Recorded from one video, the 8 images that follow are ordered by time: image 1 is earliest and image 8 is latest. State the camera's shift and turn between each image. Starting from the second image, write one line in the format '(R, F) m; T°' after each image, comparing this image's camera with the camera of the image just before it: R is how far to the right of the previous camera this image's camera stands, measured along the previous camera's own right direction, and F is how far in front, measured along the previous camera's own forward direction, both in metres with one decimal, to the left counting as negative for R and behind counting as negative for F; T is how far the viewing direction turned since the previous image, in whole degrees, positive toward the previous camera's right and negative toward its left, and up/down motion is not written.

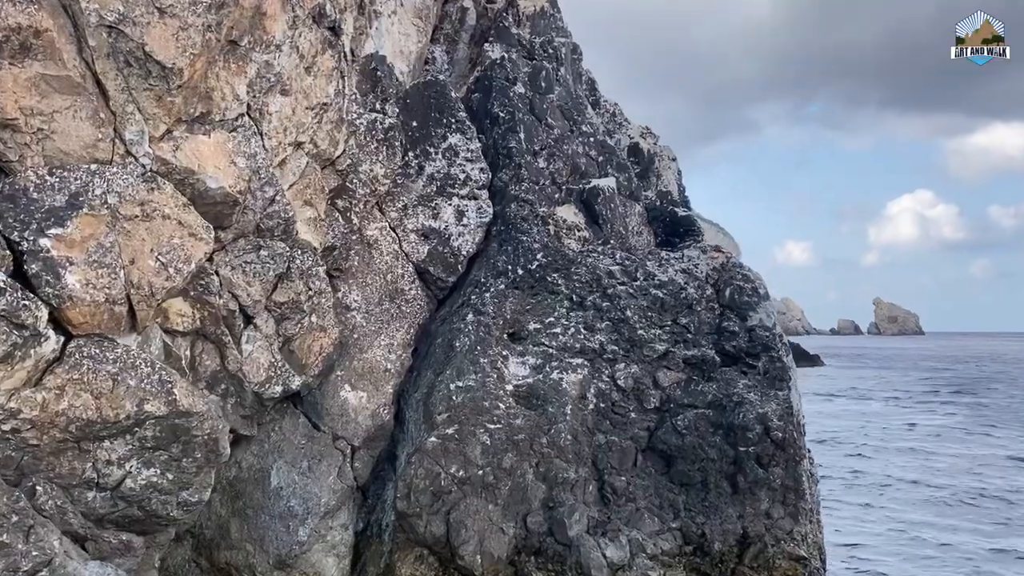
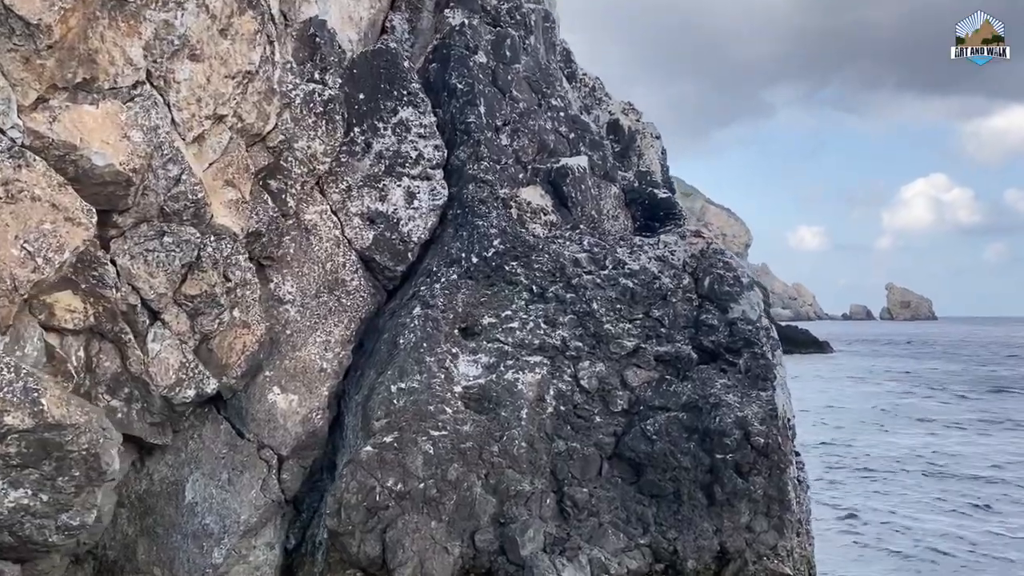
(+0.6, +0.9) m; -1°
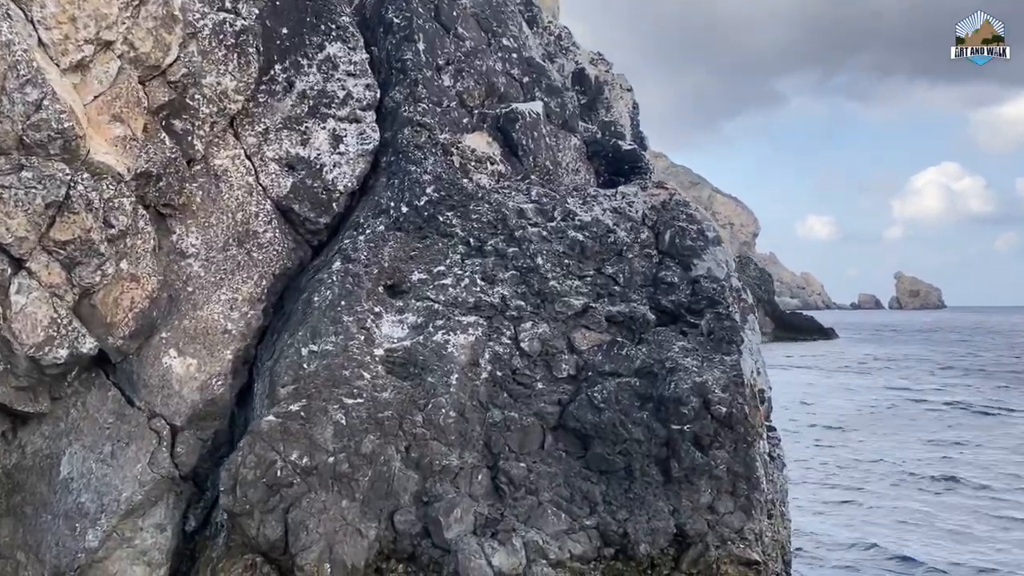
(+0.6, +0.8) m; 0°
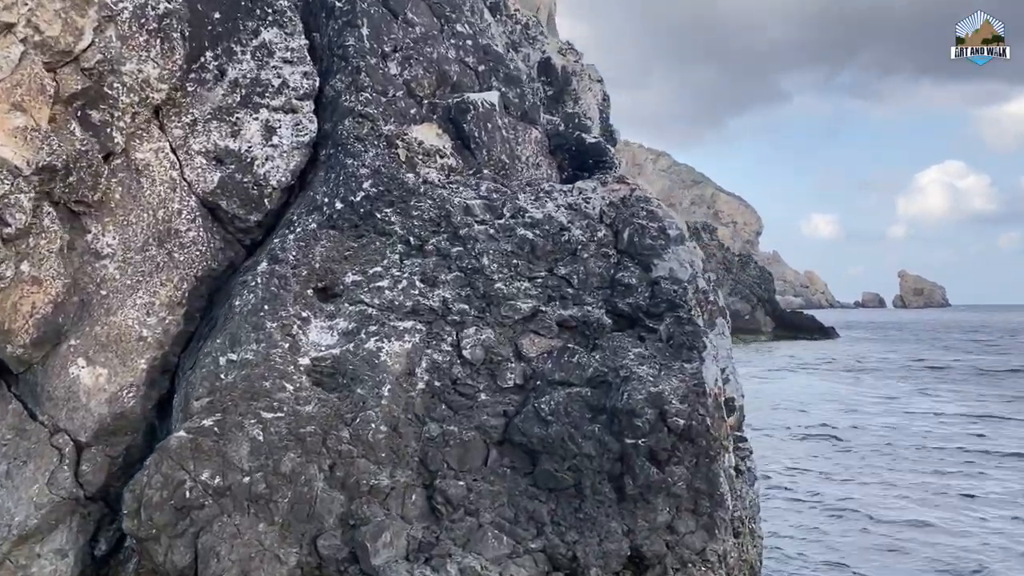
(+0.5, +0.5) m; 0°
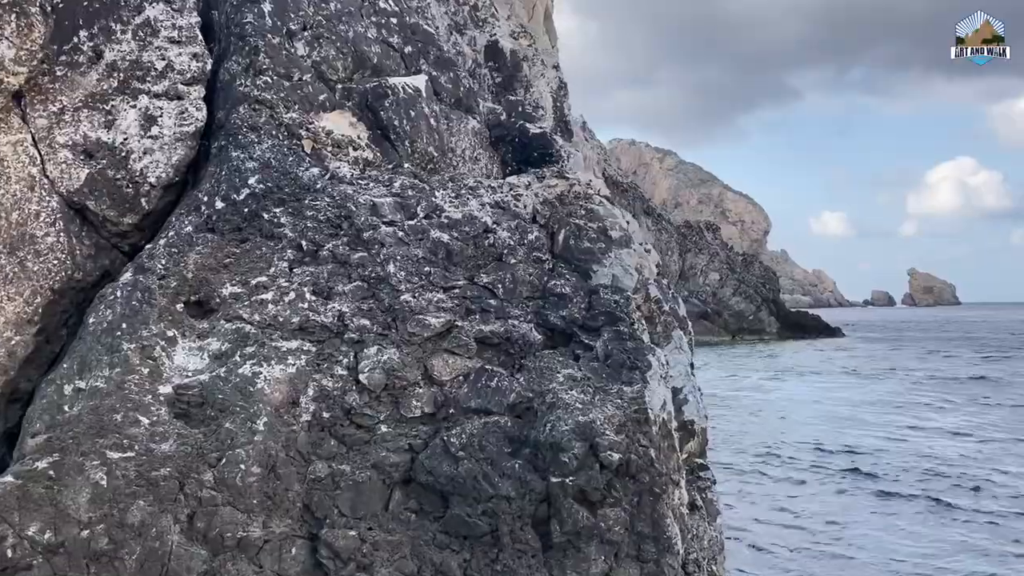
(+0.7, +0.9) m; -1°
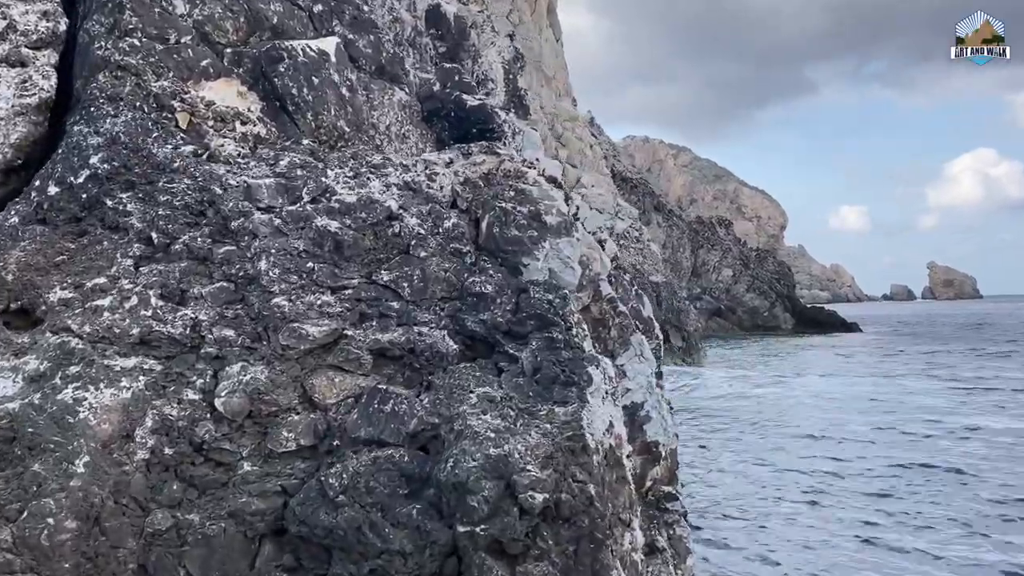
(+0.6, +1.1) m; -1°
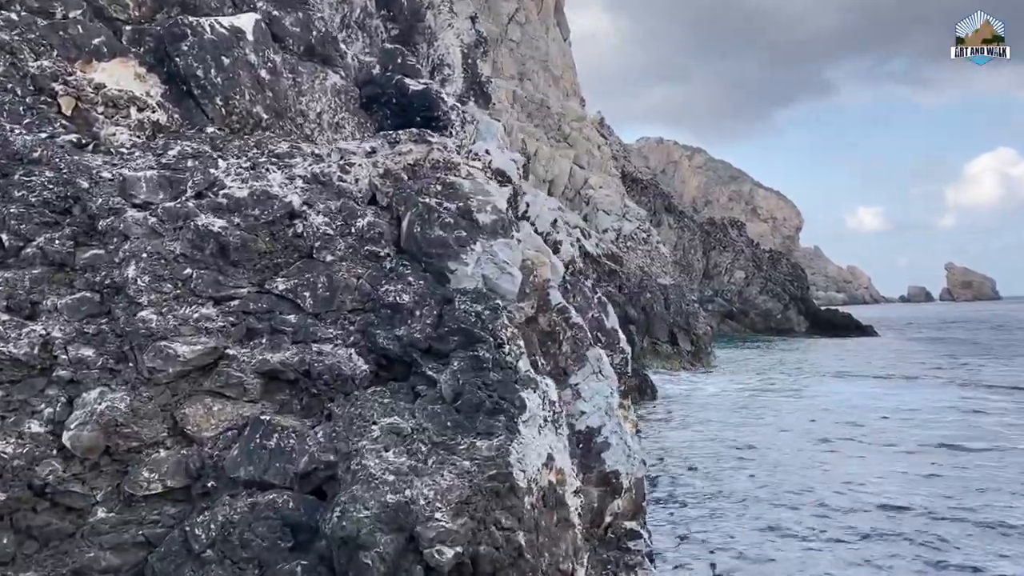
(+0.5, +0.7) m; -1°
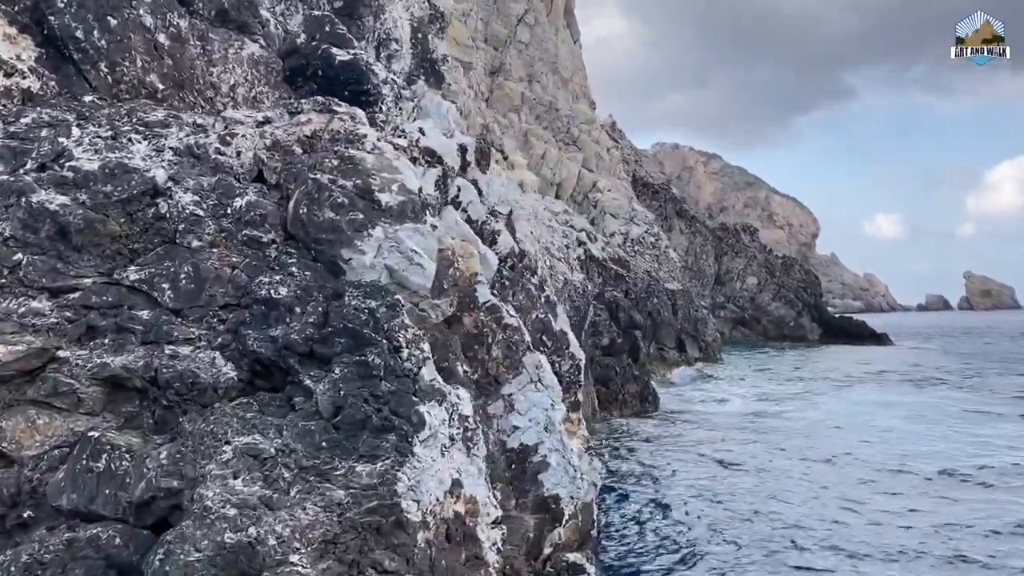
(+0.5, +0.7) m; -1°
